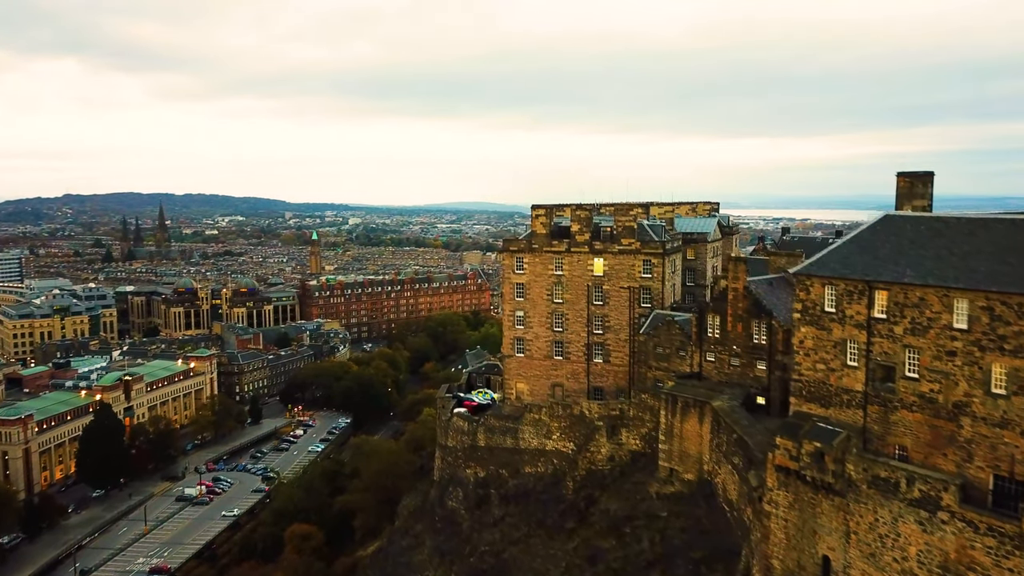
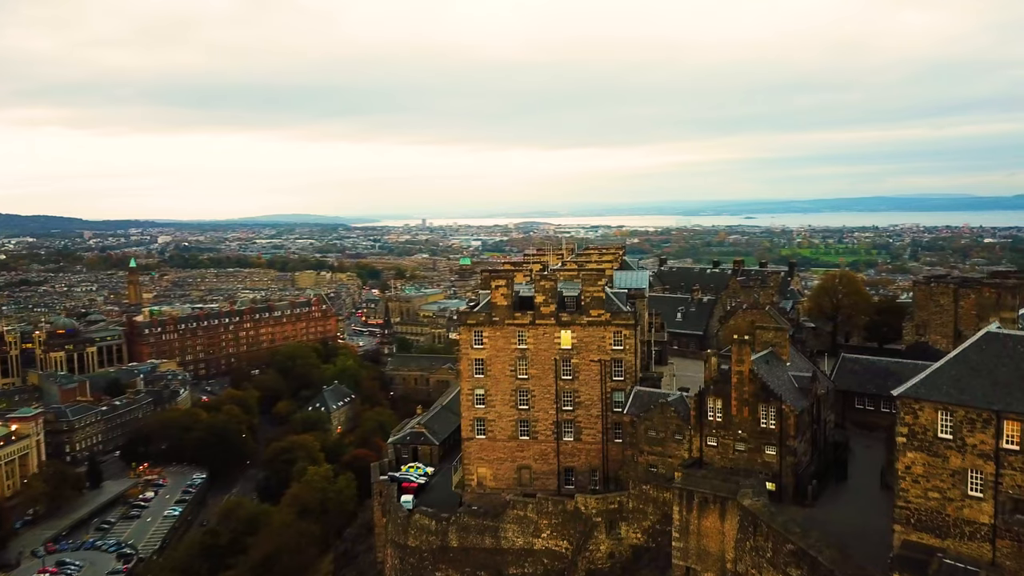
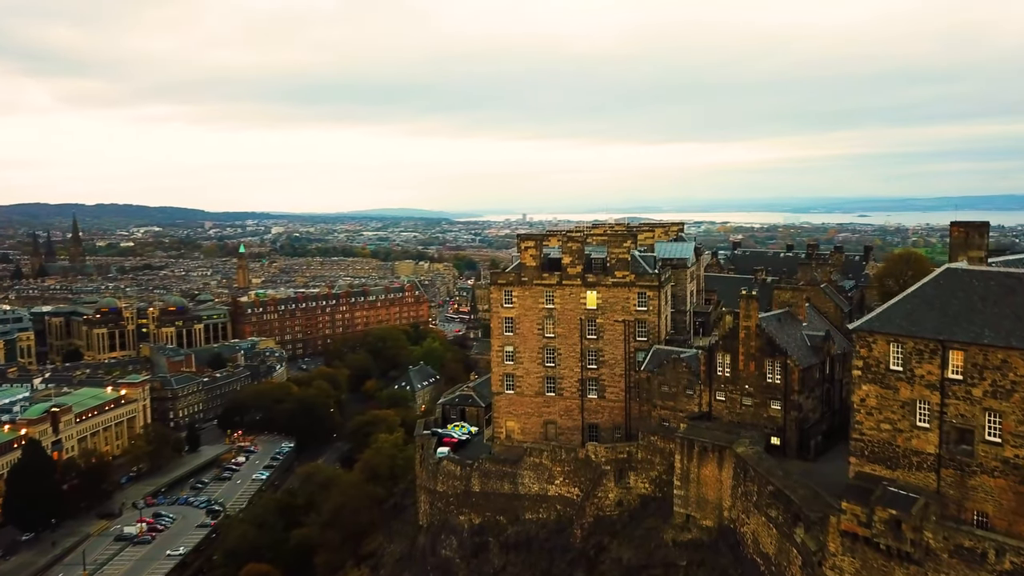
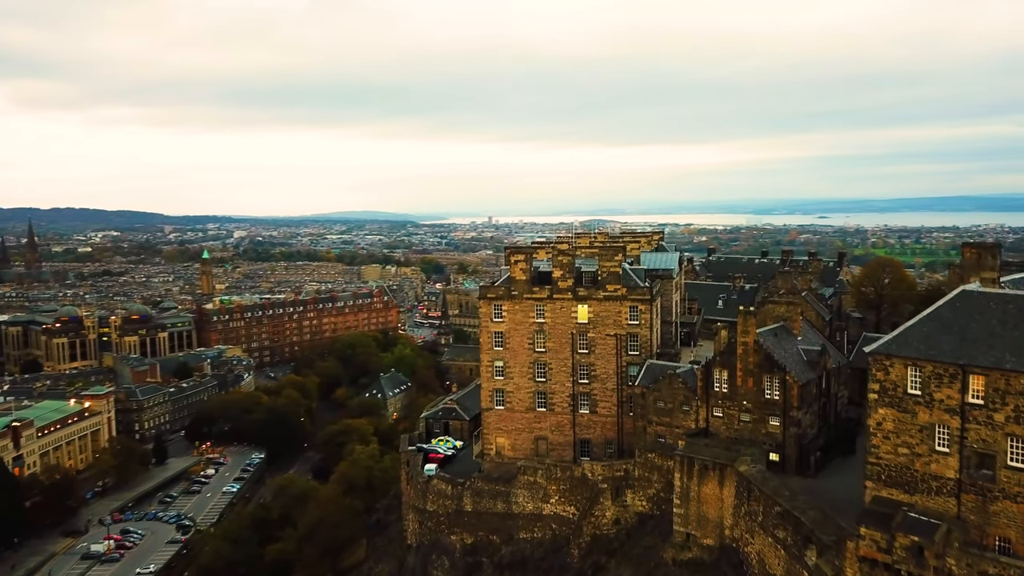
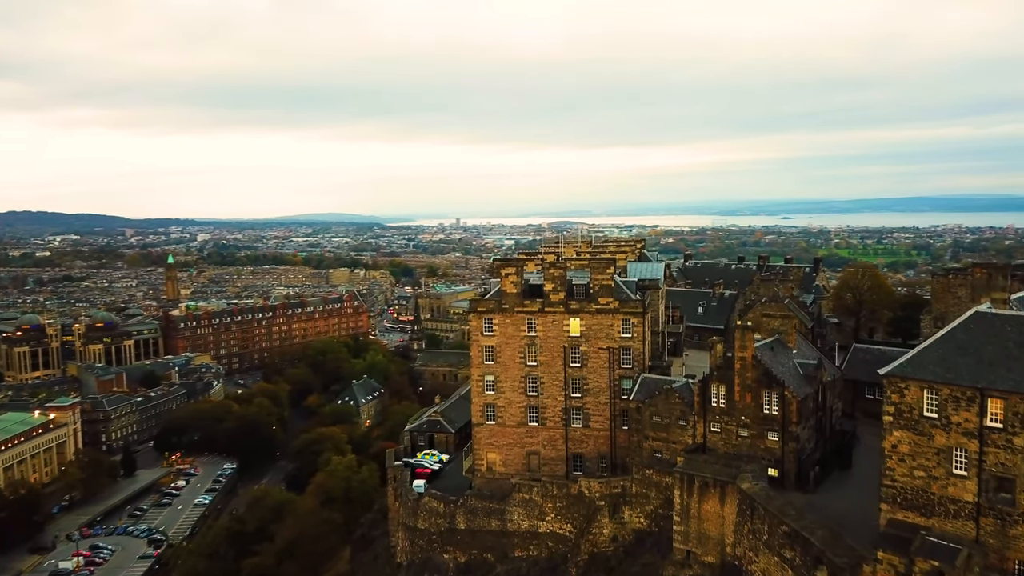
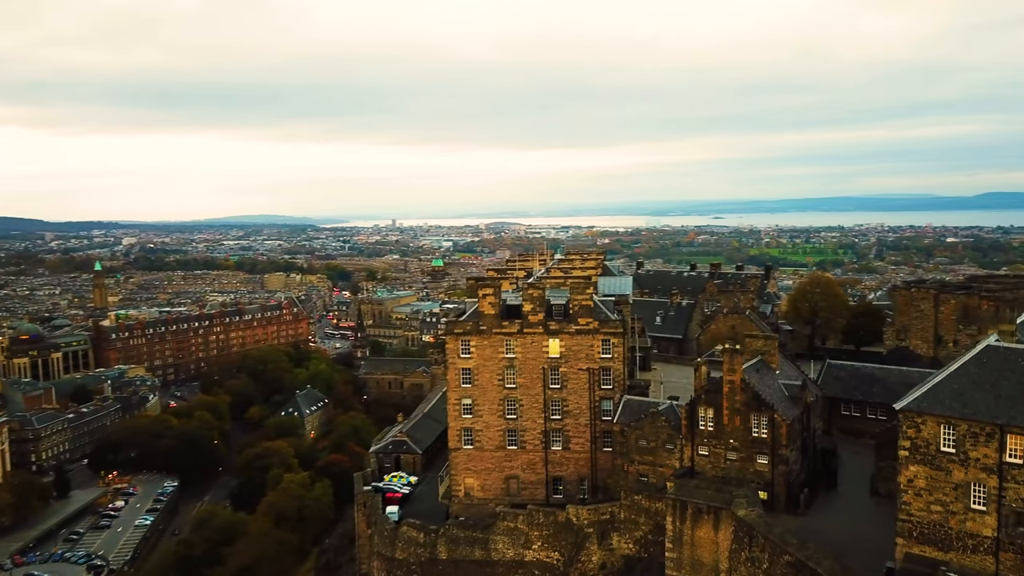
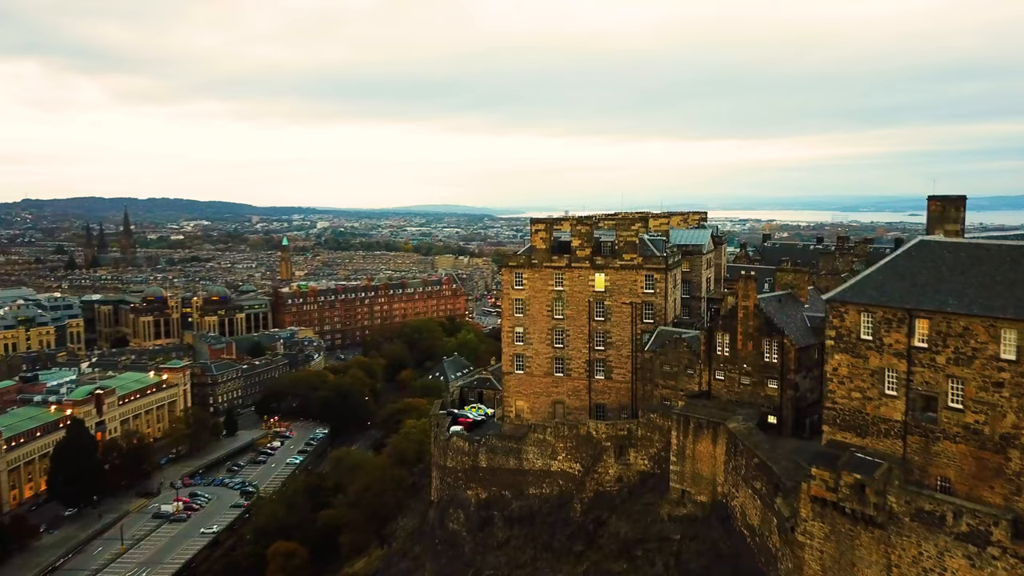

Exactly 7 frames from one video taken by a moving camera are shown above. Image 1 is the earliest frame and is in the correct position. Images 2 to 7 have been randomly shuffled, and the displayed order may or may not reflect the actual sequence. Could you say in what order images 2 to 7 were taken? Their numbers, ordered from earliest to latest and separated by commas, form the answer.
7, 3, 4, 5, 2, 6
